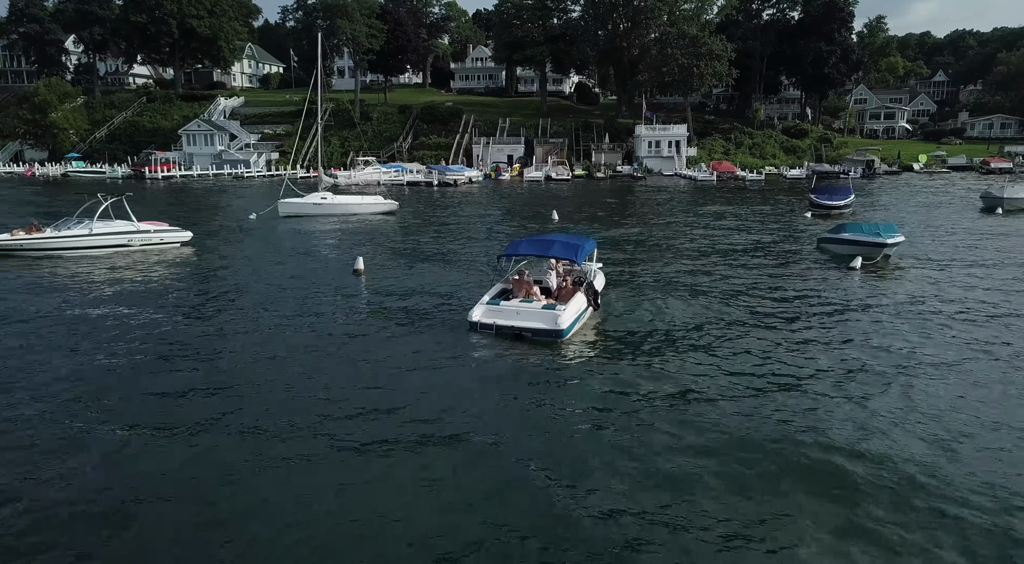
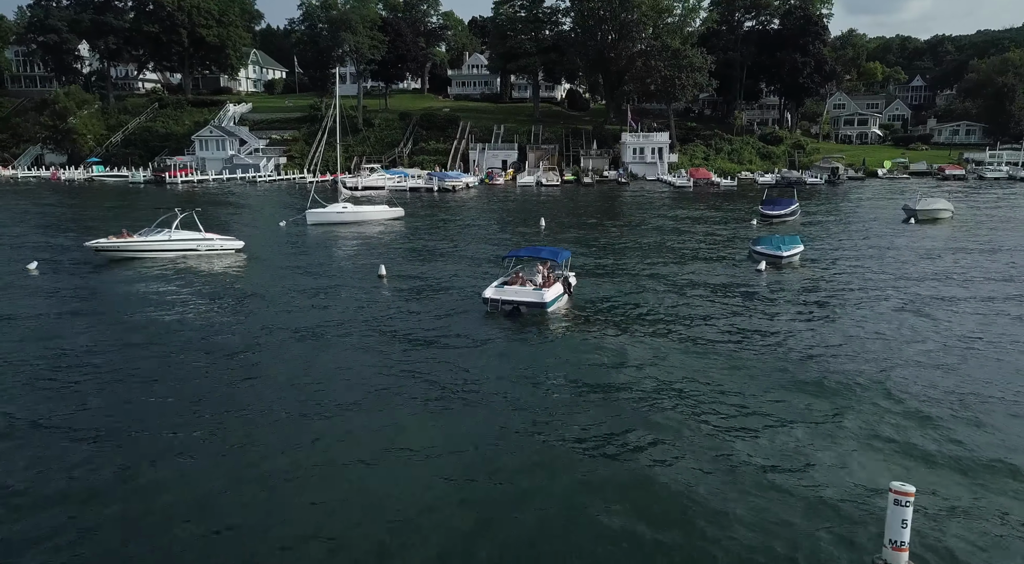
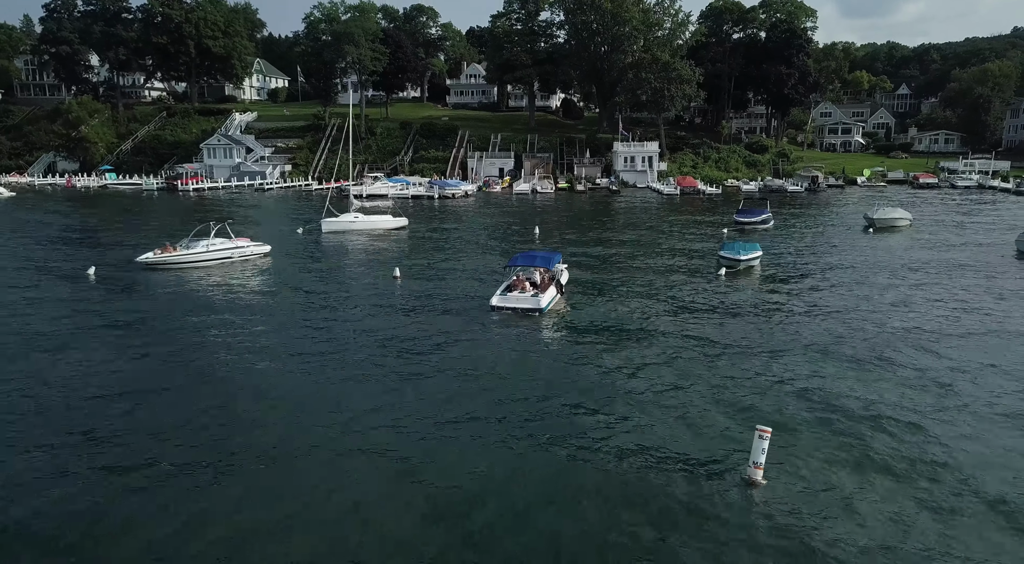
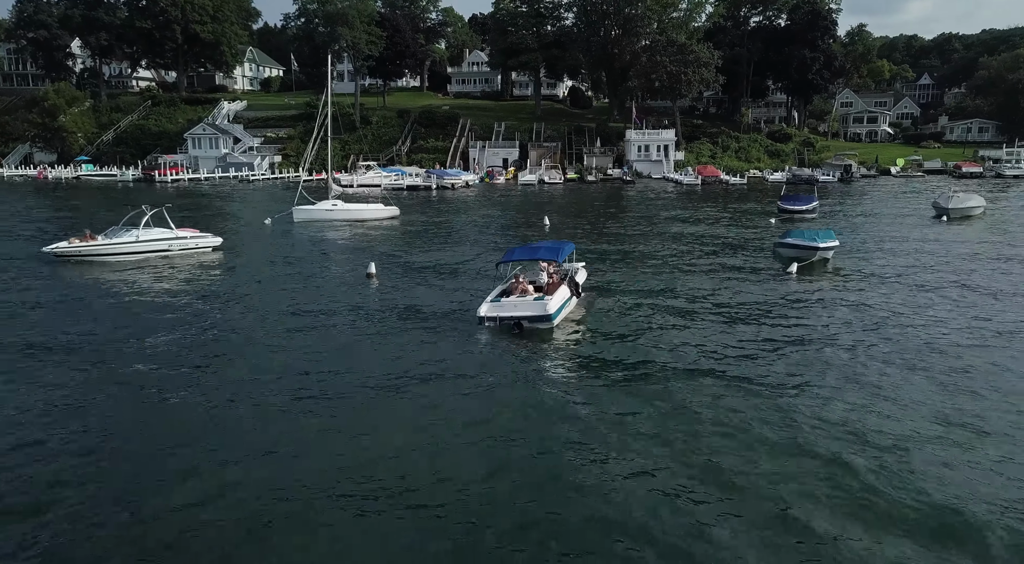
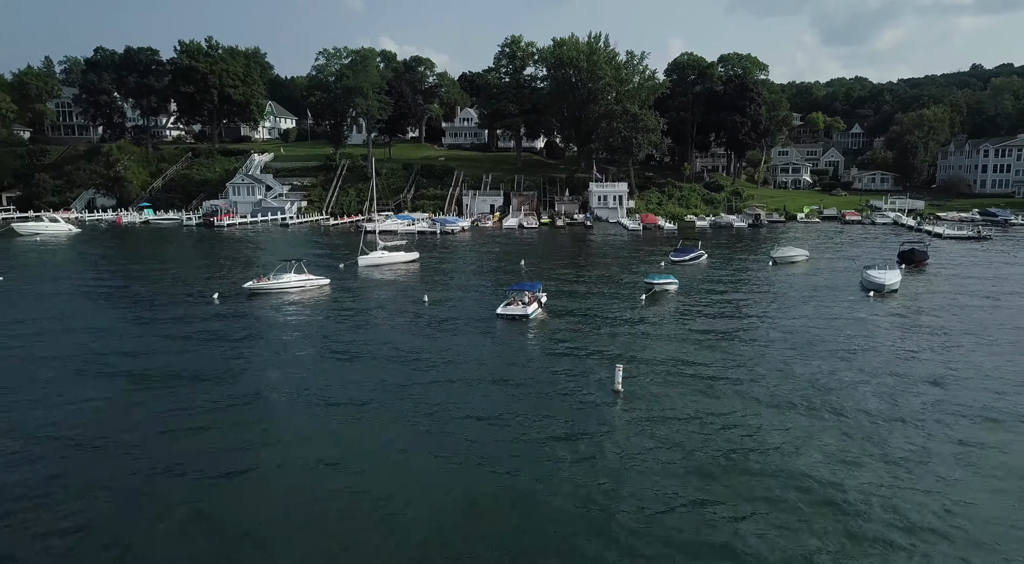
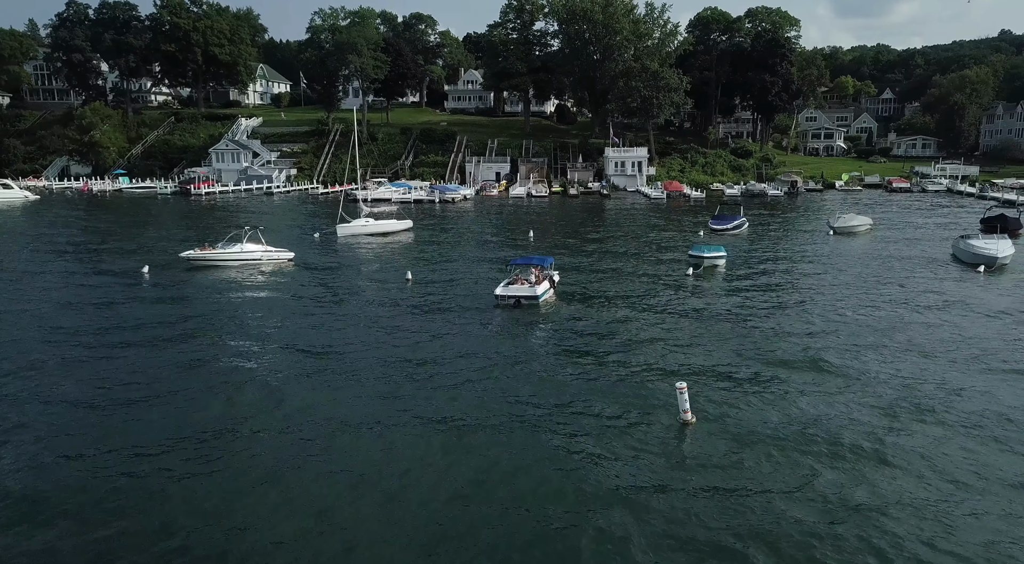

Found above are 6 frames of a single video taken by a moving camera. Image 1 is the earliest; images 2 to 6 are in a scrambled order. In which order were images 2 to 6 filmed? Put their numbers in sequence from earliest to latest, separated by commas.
4, 2, 3, 6, 5
